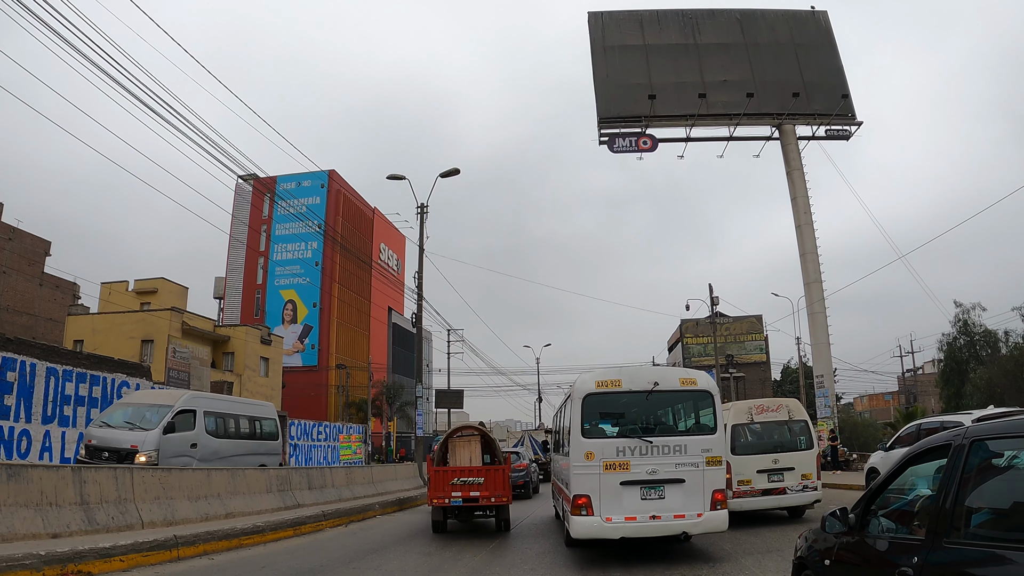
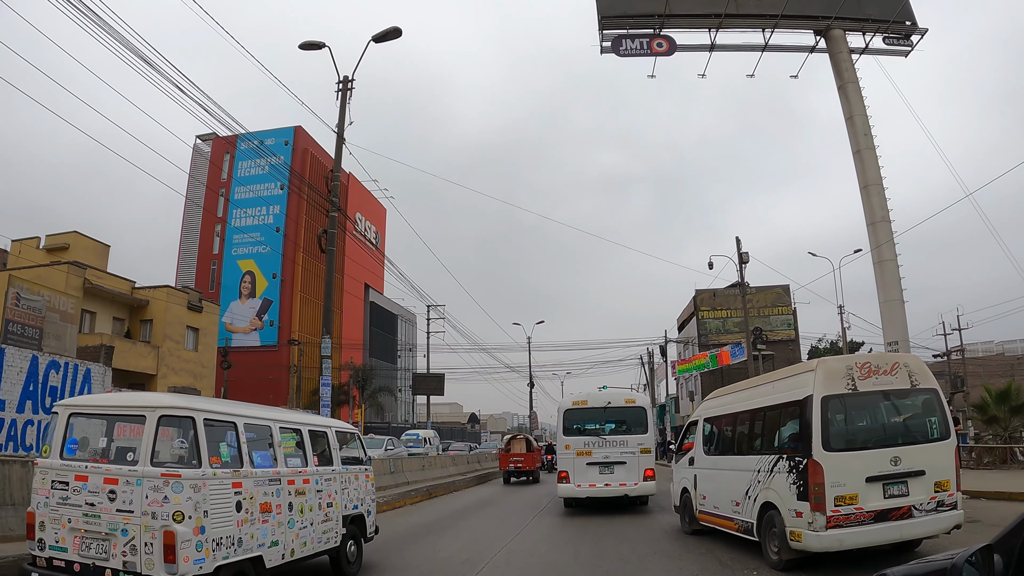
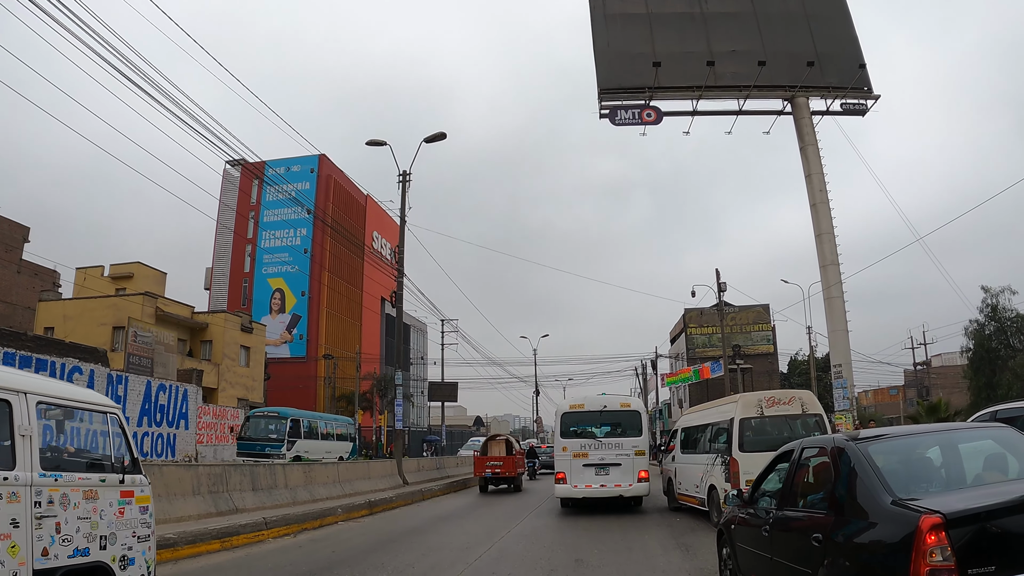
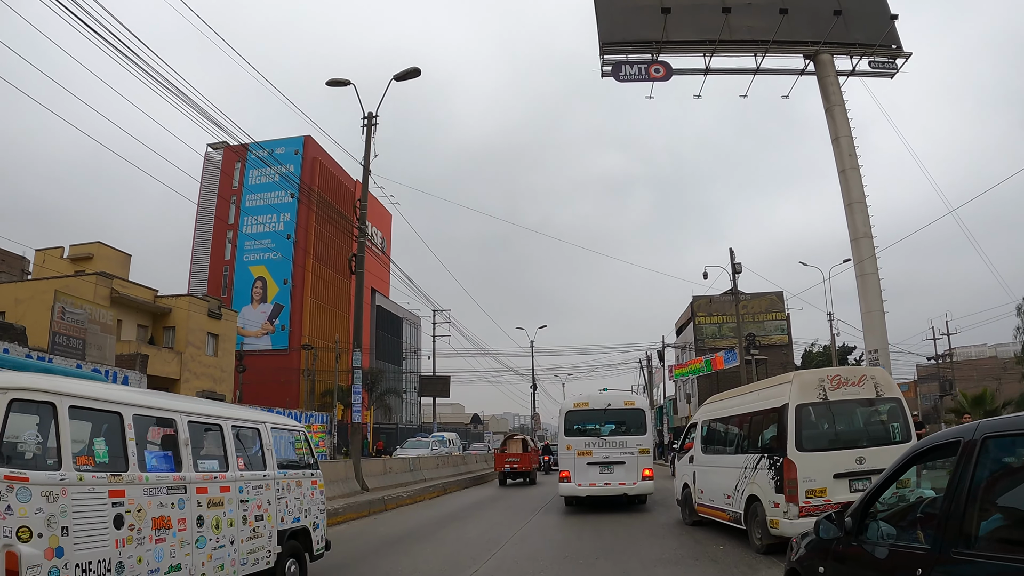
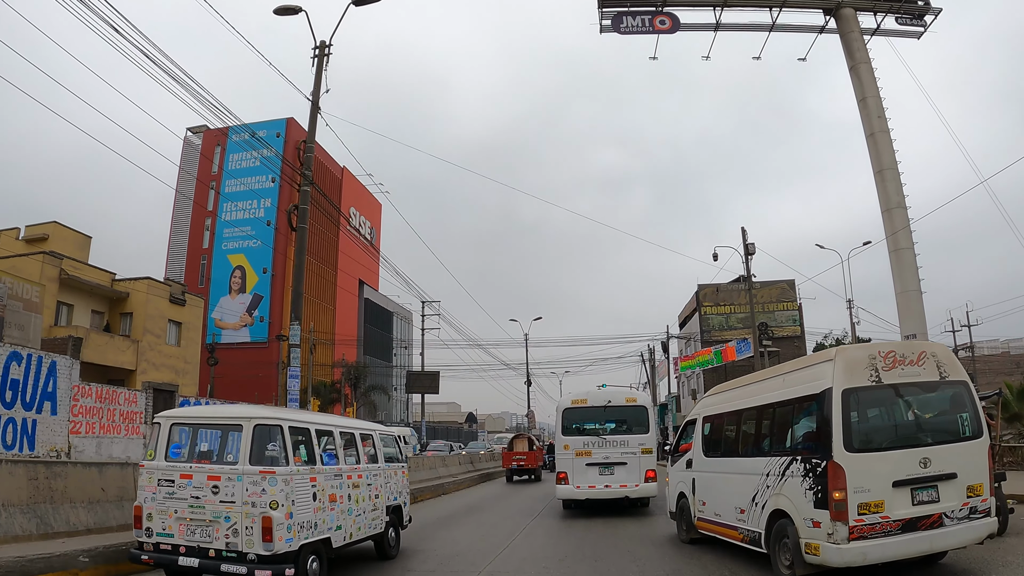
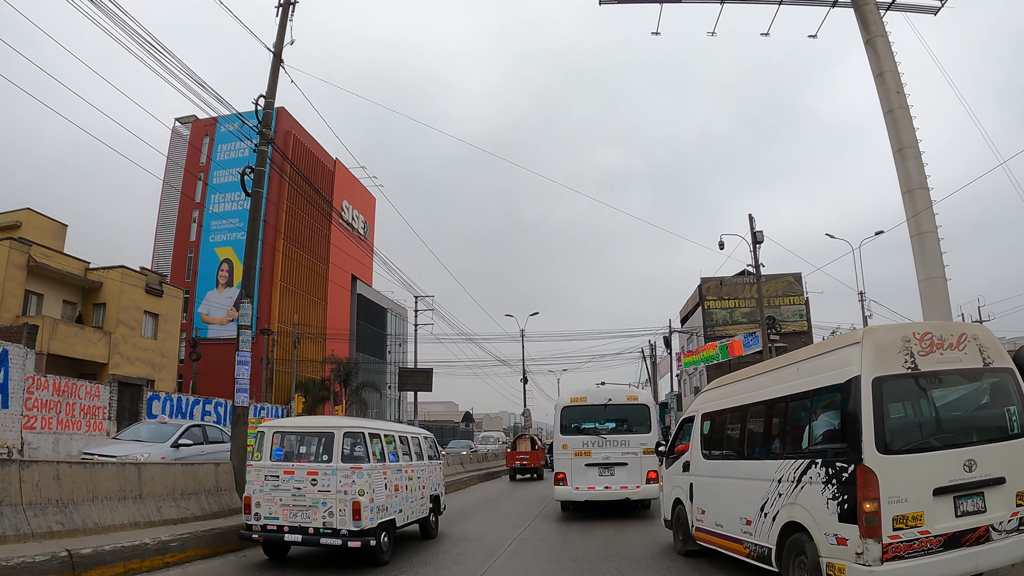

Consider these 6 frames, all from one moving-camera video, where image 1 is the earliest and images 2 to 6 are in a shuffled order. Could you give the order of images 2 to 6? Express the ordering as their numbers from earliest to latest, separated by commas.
3, 4, 2, 5, 6
